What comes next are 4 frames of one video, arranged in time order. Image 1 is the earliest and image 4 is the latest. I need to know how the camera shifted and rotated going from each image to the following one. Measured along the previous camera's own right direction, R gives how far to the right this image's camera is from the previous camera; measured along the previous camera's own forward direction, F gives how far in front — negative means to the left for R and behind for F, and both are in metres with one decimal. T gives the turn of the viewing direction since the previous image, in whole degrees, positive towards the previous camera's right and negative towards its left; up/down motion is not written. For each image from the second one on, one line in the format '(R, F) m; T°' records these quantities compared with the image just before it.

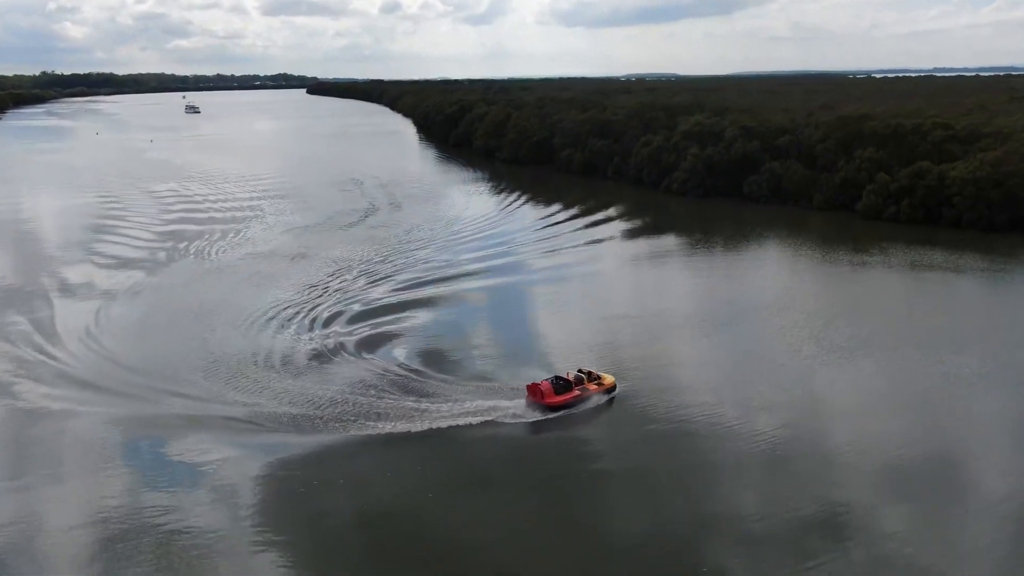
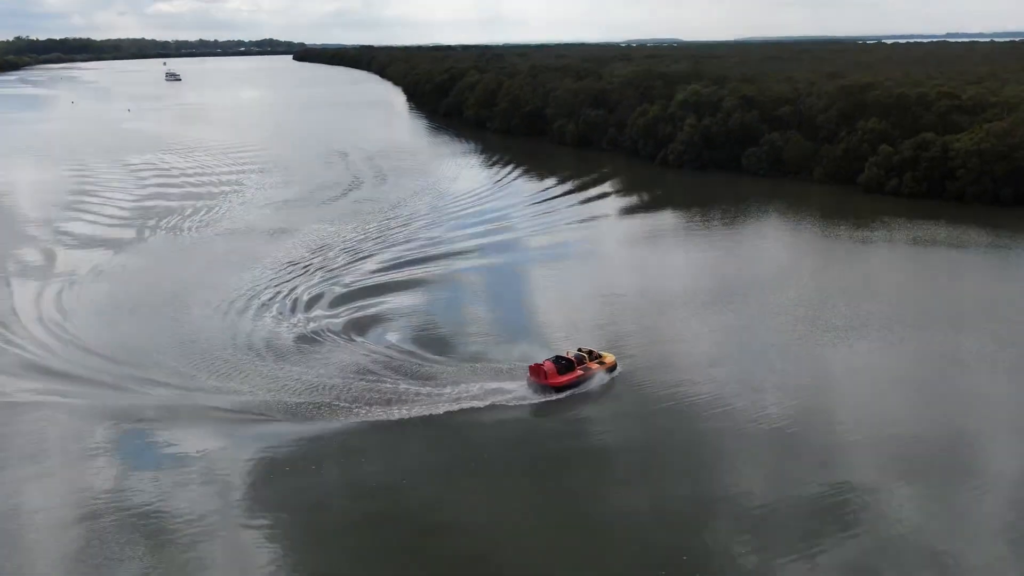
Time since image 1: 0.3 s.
(+0.3, +0.8) m; 0°
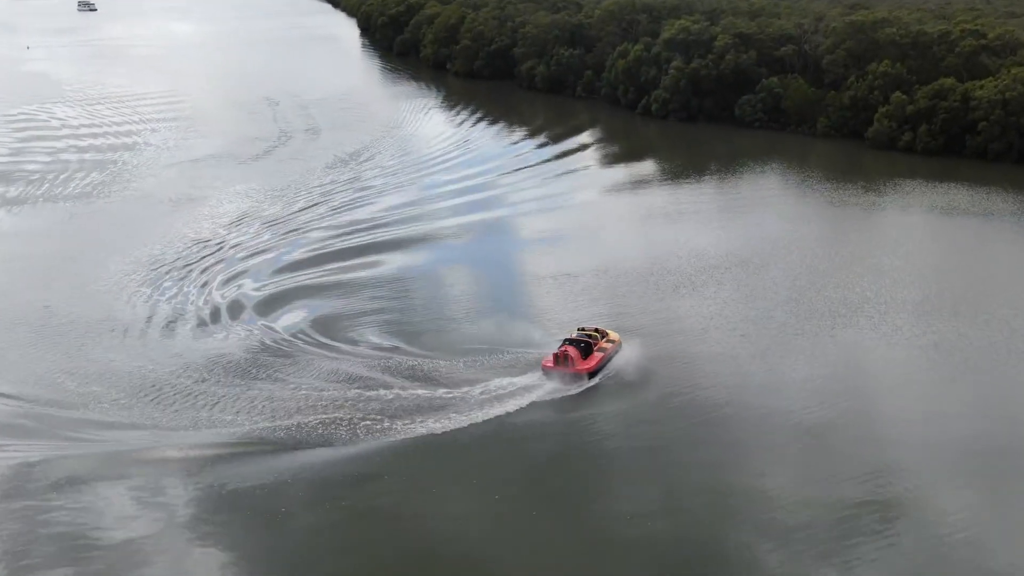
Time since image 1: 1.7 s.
(+1.2, +3.7) m; +1°
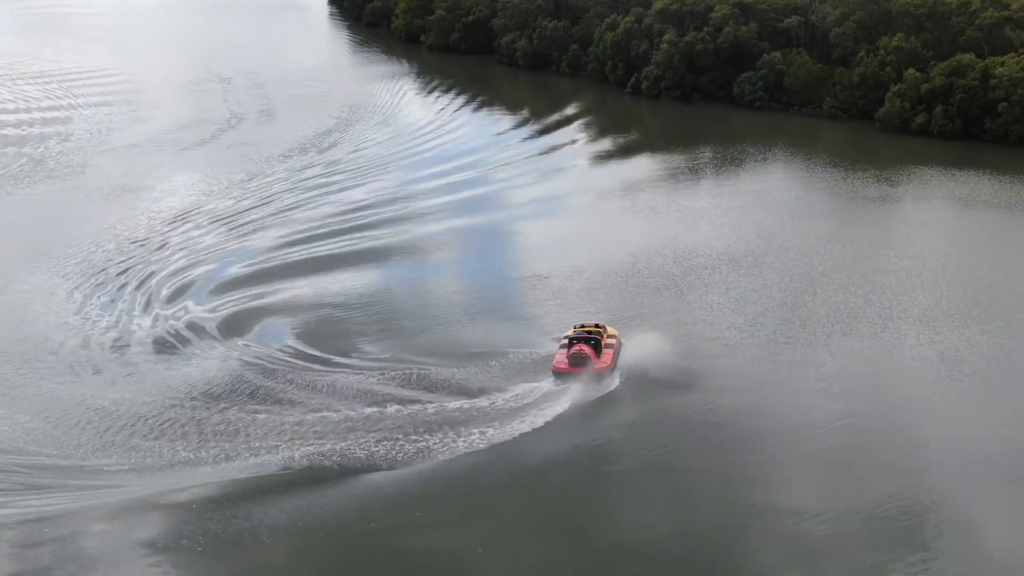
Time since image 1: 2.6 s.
(+0.8, +2.2) m; 0°
